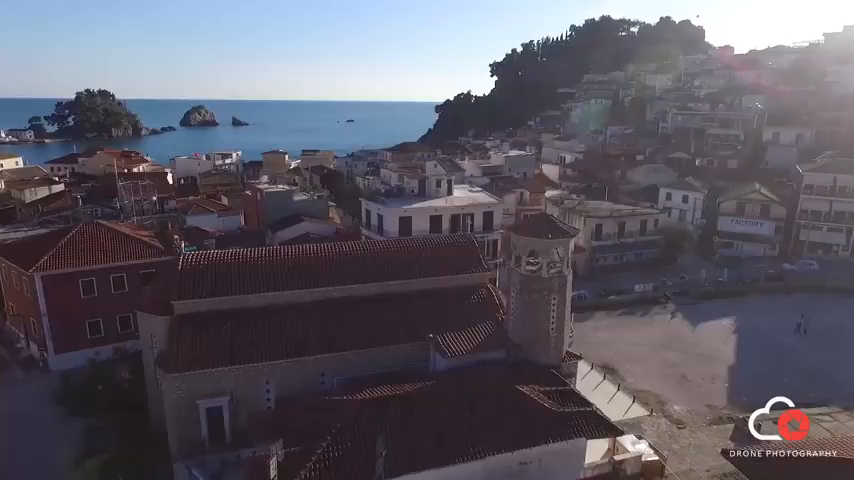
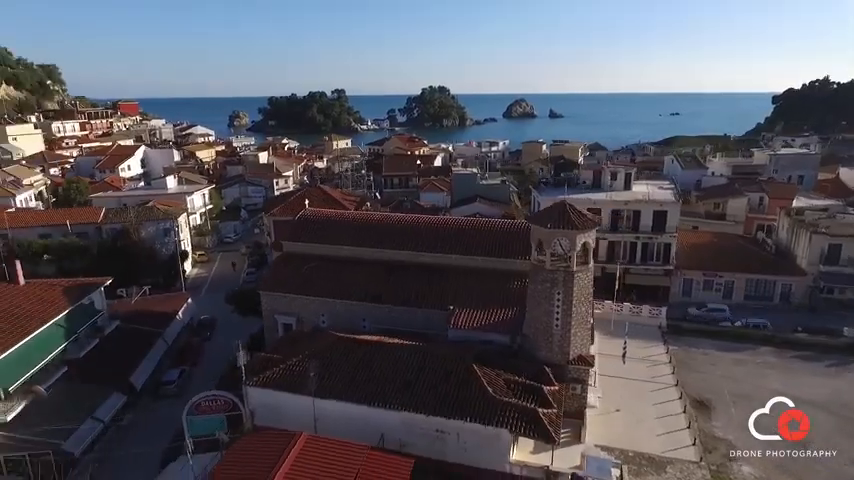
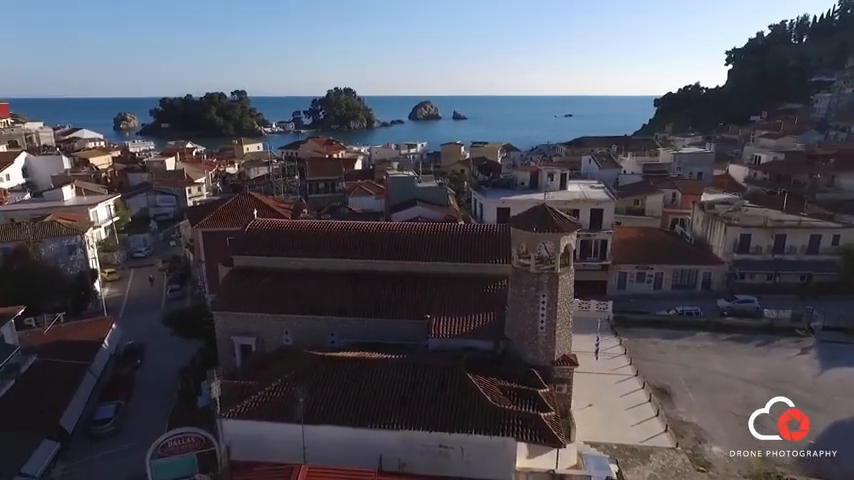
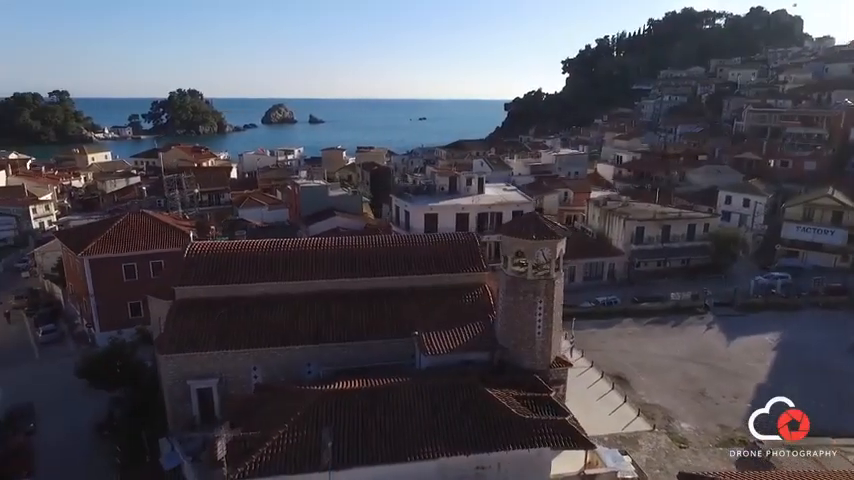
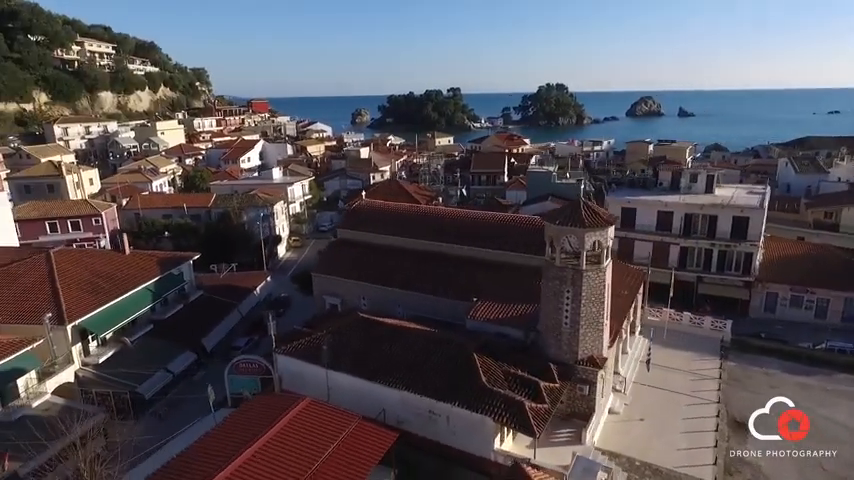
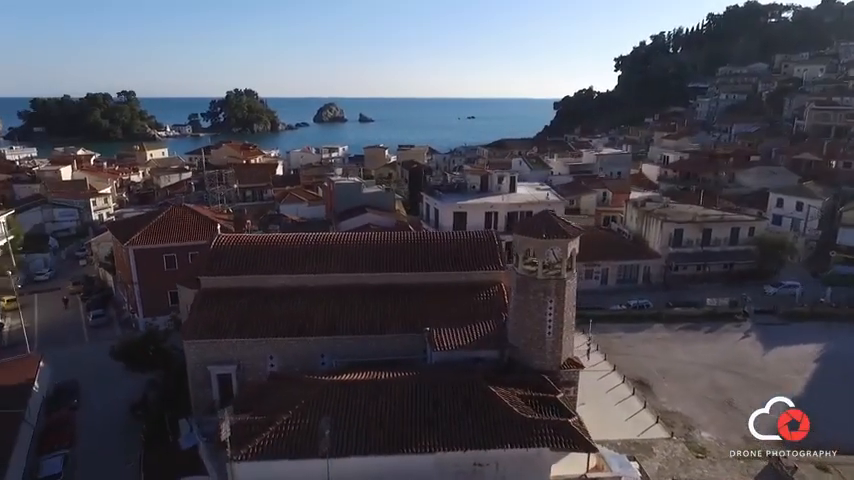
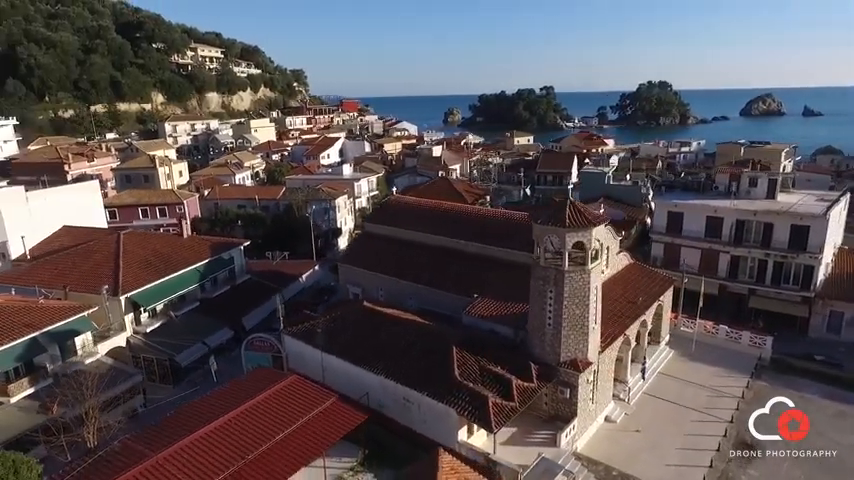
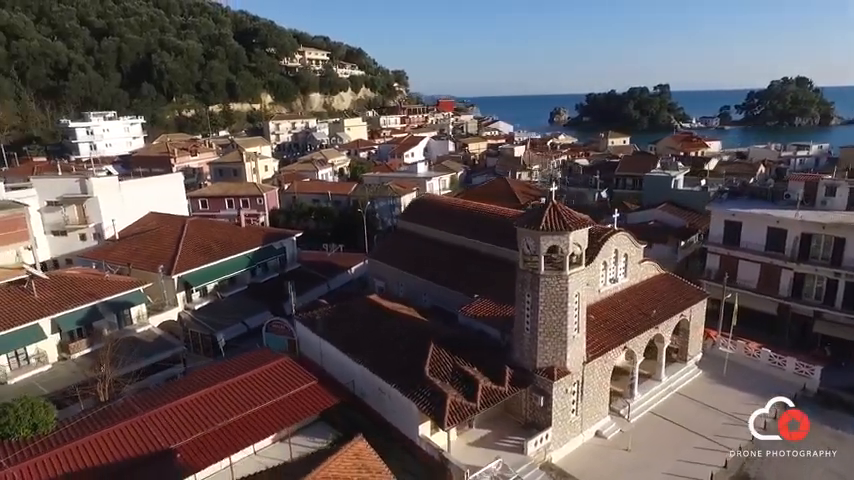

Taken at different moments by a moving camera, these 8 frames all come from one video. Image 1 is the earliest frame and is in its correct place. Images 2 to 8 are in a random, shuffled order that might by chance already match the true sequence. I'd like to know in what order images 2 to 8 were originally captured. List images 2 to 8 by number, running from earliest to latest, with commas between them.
4, 6, 3, 2, 5, 7, 8
